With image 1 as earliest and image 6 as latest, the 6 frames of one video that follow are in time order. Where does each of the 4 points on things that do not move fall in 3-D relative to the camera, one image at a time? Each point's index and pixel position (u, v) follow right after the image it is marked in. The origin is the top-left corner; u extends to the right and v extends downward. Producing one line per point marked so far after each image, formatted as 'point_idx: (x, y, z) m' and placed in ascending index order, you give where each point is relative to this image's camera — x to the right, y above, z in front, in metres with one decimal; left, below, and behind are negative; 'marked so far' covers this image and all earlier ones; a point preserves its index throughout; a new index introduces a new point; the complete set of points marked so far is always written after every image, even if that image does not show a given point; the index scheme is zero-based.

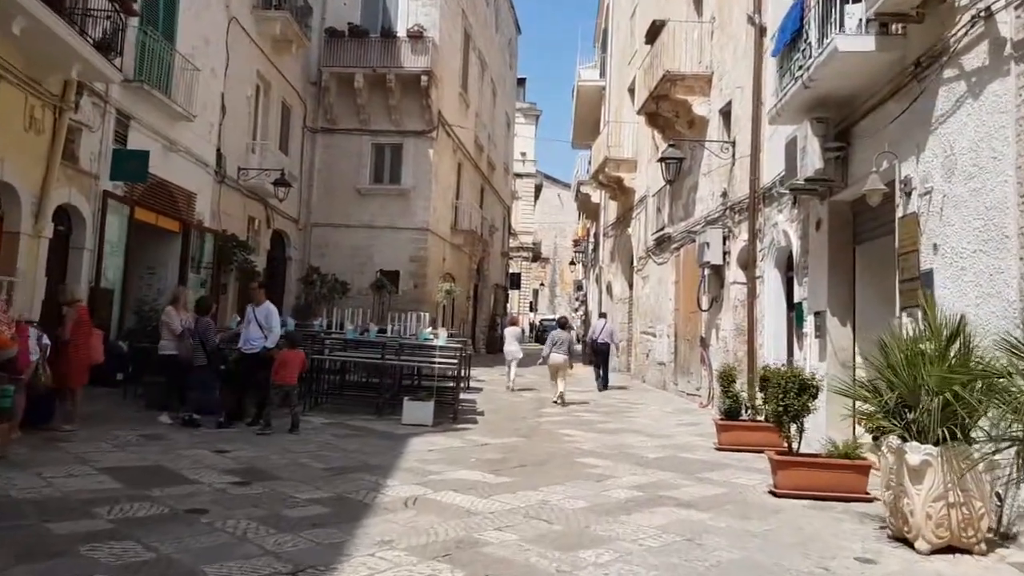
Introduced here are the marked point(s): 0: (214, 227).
0: (-6.0, +1.2, +15.8) m
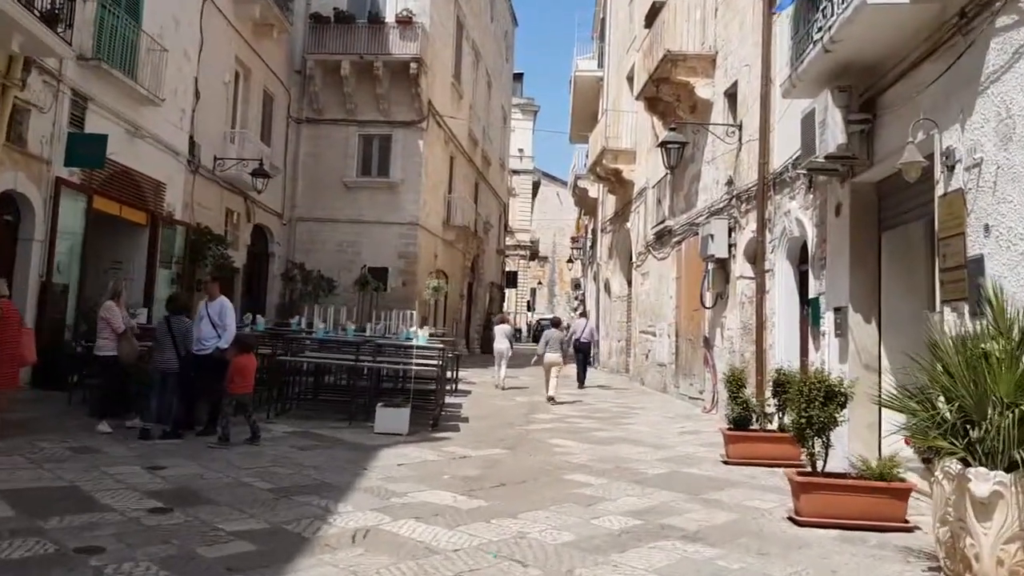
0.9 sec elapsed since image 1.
0: (-6.1, +1.3, +14.9) m
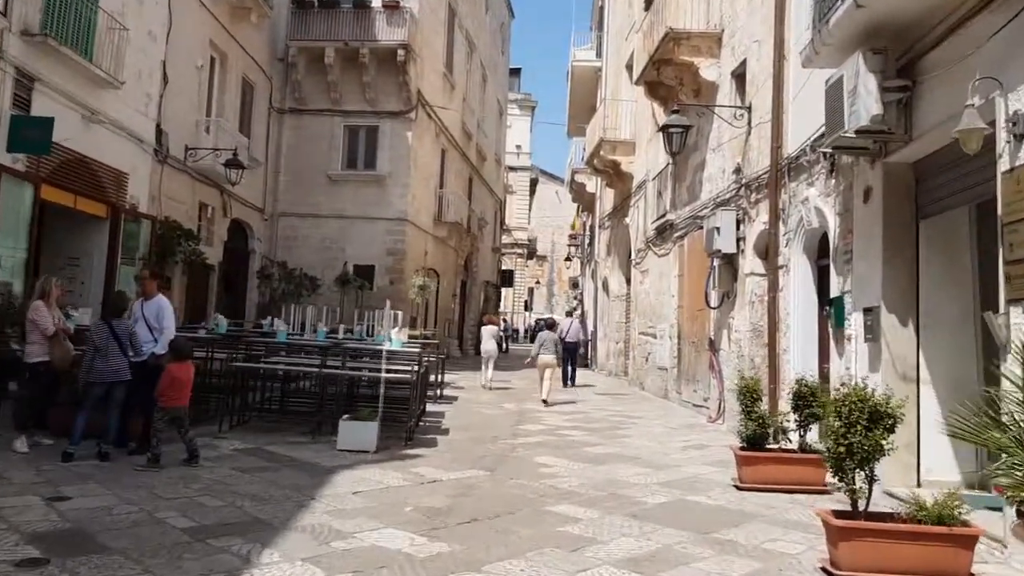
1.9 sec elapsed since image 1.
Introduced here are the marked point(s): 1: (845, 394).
0: (-6.3, +1.3, +13.9) m
1: (+1.8, -0.6, +4.2) m
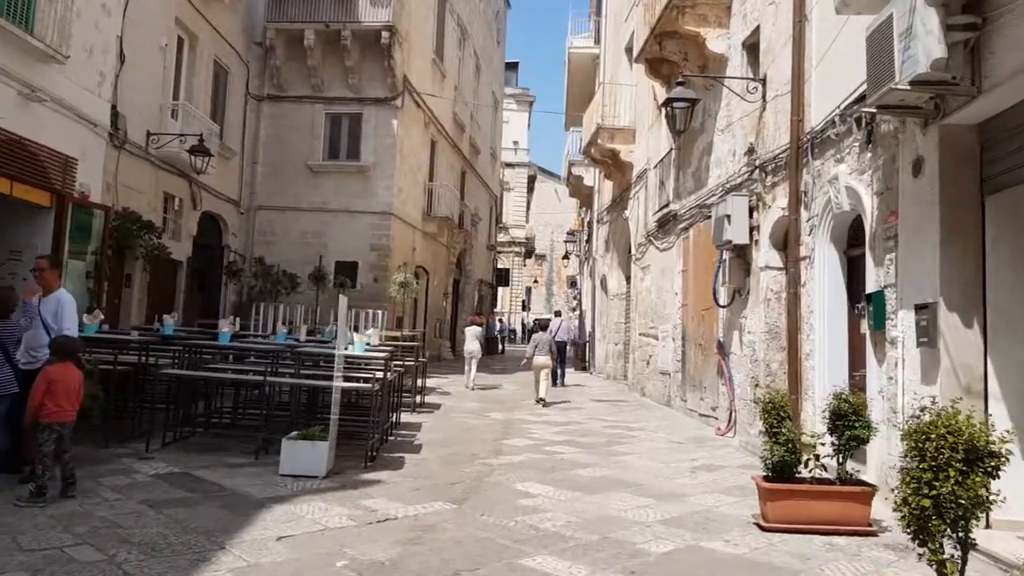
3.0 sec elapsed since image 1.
0: (-6.5, +1.4, +12.7) m
1: (+1.6, -0.5, +3.0) m
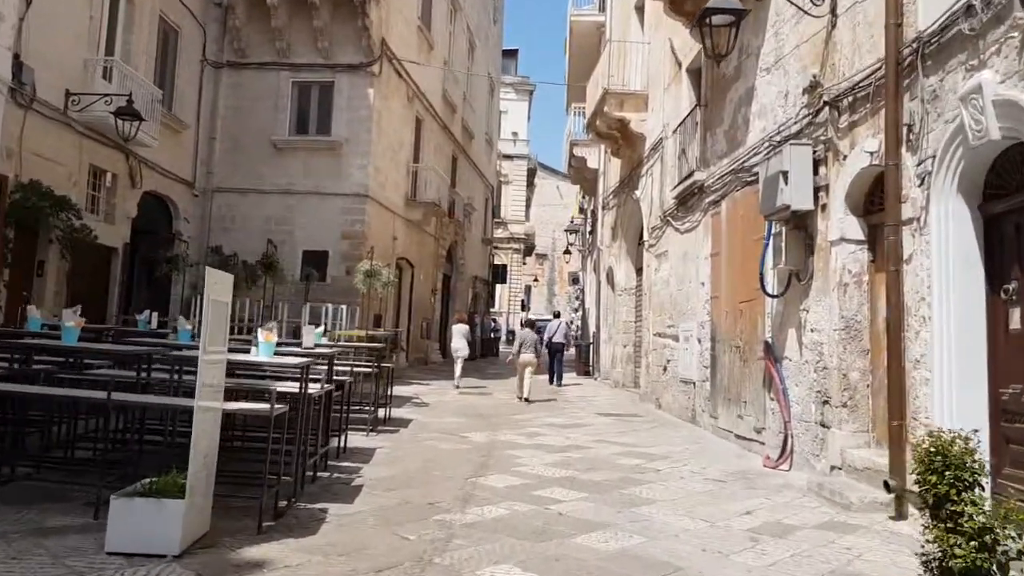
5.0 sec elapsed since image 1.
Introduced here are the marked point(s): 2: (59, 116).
0: (-6.6, +1.5, +10.4) m
1: (+1.4, -0.3, +0.7) m
2: (-6.6, +2.5, +11.4) m
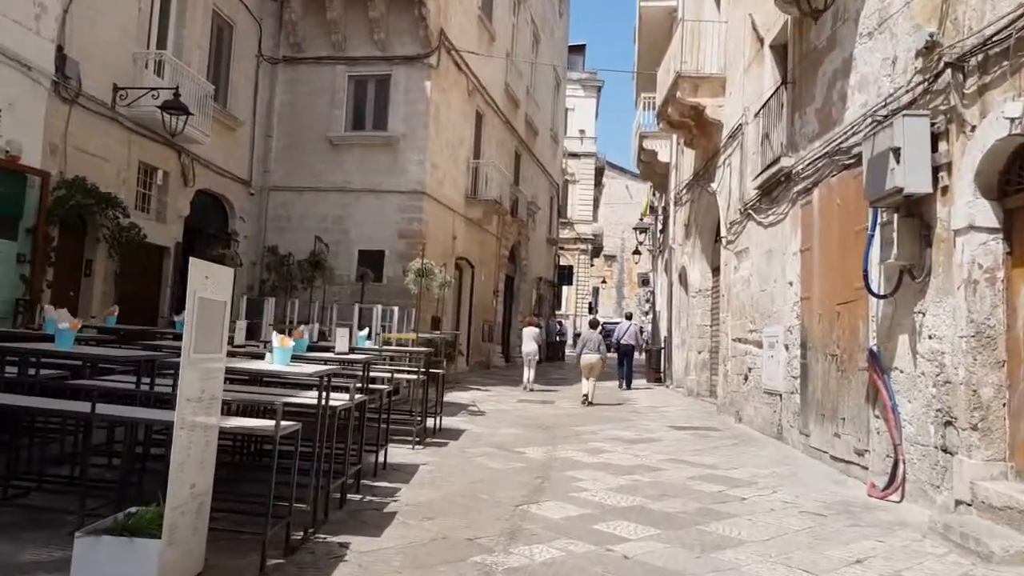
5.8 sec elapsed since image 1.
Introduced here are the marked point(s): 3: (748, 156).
0: (-5.9, +1.5, +10.1) m
1: (+1.3, -0.3, -0.3) m
2: (-5.7, +2.5, +11.1) m
3: (+3.2, +1.8, +10.9) m
